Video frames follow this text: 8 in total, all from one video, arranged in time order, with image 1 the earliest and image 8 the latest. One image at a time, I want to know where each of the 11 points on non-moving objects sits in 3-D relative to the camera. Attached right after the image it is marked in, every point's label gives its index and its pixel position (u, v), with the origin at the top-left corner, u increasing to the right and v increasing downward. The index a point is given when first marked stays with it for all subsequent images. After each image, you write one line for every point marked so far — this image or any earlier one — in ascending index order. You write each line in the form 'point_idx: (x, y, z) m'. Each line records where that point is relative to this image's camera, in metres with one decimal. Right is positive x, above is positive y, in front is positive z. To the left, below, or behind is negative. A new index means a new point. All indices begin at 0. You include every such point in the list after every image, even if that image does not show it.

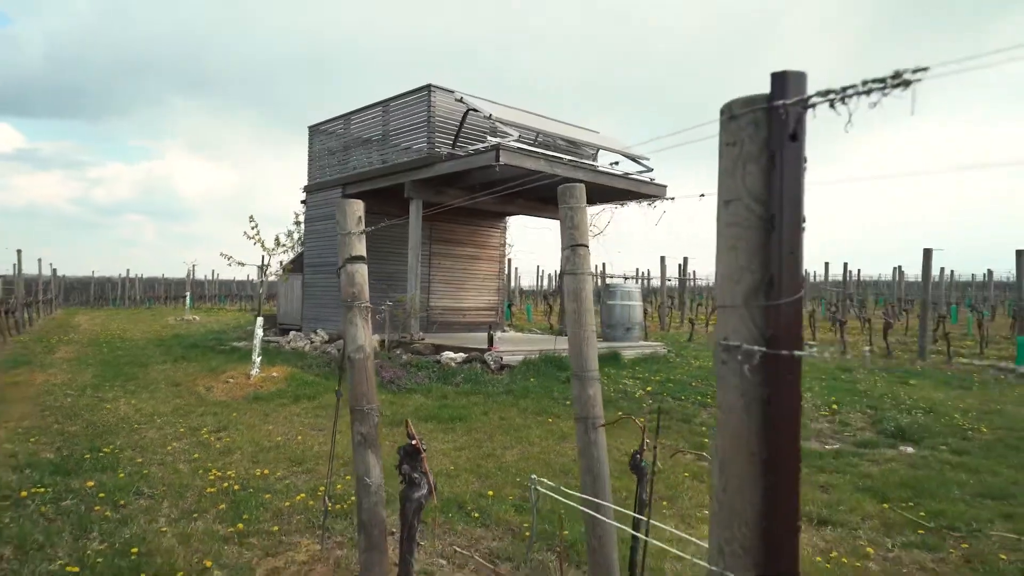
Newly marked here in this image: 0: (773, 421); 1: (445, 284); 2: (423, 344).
0: (+0.5, -0.3, +1.4) m
1: (-1.4, +0.1, +14.5) m
2: (-1.4, -0.9, +10.8) m
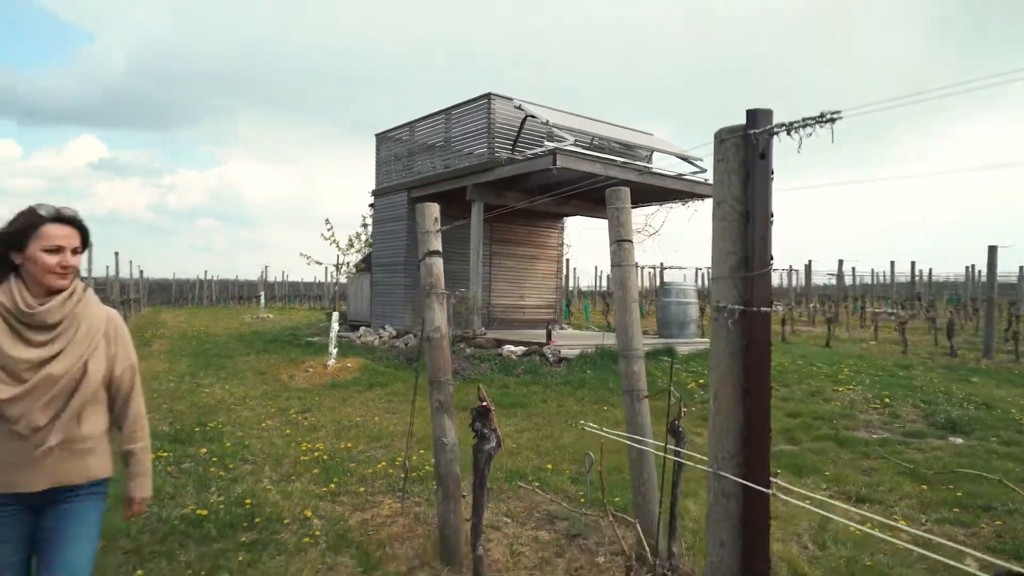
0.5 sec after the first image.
0: (+0.7, -0.2, +1.9) m
1: (-0.1, +0.1, +15.1) m
2: (-0.5, -0.8, +11.4) m
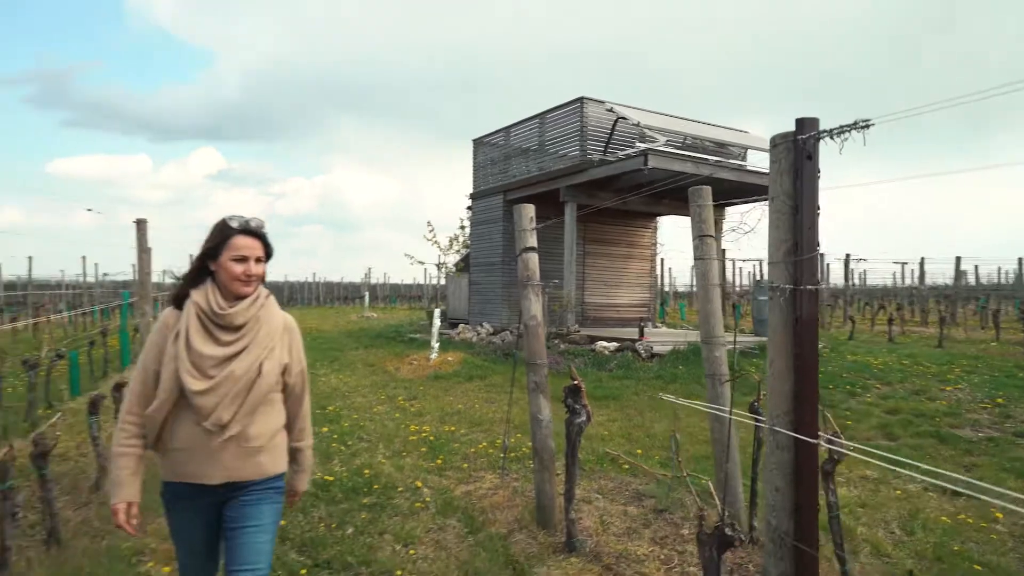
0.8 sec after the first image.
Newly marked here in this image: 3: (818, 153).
0: (+0.9, -0.2, +2.2) m
1: (+2.0, +0.2, +15.4) m
2: (+1.2, -0.8, +11.8) m
3: (+1.0, +0.4, +2.2) m
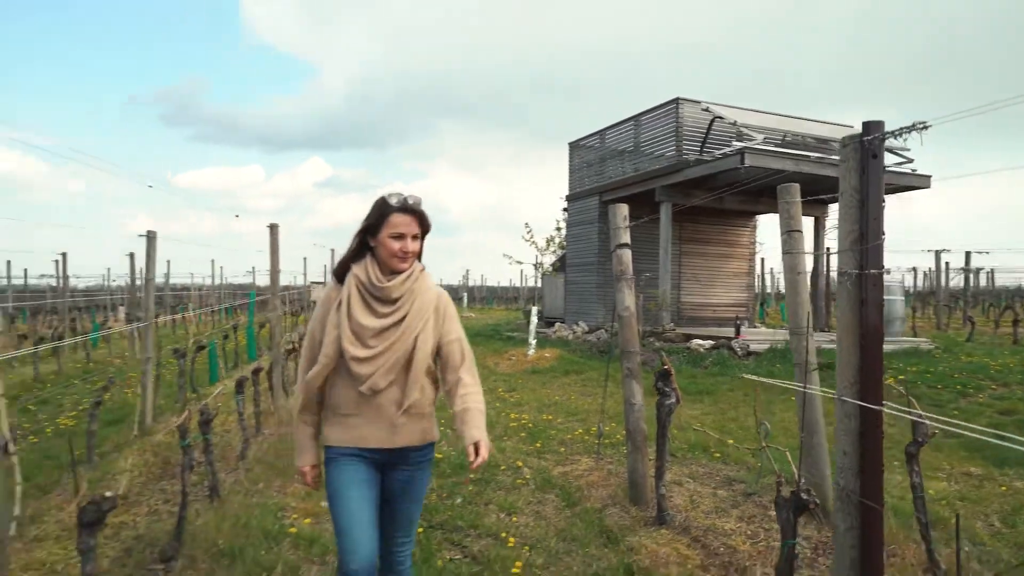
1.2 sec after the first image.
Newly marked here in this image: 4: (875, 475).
0: (+1.3, -0.1, +2.5) m
1: (+4.2, +0.2, +15.4) m
2: (+2.8, -0.8, +11.9) m
3: (+1.3, +0.5, +2.5) m
4: (+1.3, -0.6, +2.4) m
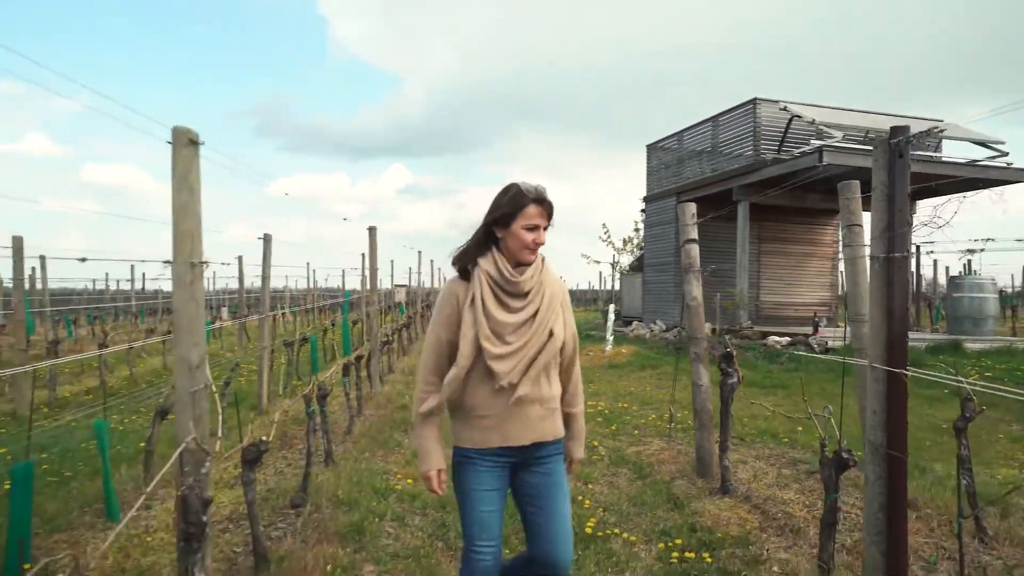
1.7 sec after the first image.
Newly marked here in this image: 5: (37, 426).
0: (+1.6, 0.0, +2.8) m
1: (+6.0, +0.2, +15.3) m
2: (+4.2, -0.7, +12.0) m
3: (+1.7, +0.6, +2.8) m
4: (+1.6, -0.6, +2.8) m
5: (-5.0, -1.4, +7.1) m
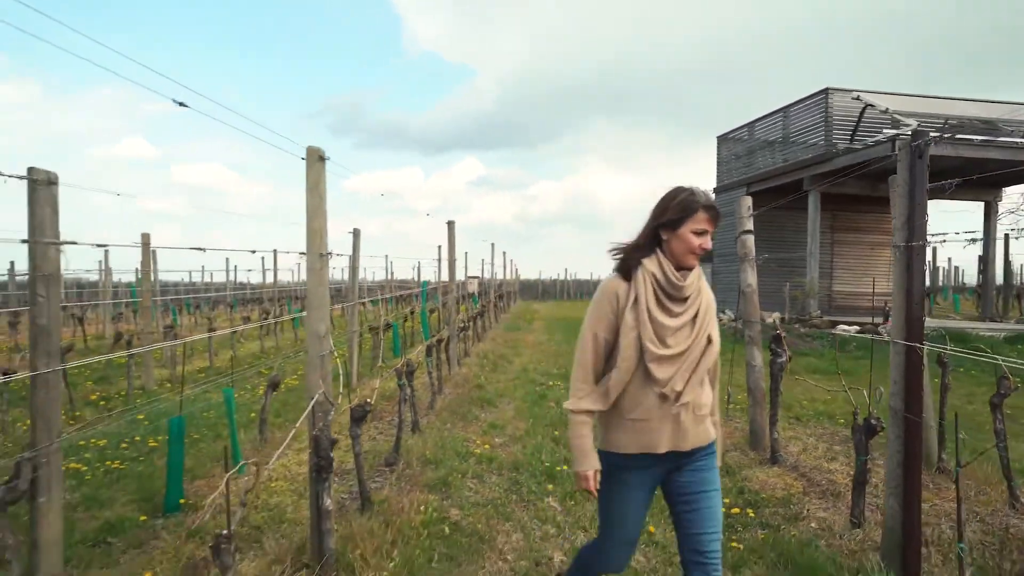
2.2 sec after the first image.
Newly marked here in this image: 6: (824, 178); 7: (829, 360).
0: (+1.9, 0.0, +3.2) m
1: (+7.6, +0.4, +15.2) m
2: (+5.5, -0.6, +12.1) m
3: (+2.0, +0.6, +3.2) m
4: (+1.9, -0.5, +3.2) m
5: (-4.2, -1.3, +8.2) m
6: (+6.1, +2.1, +13.2) m
7: (+4.6, -1.1, +9.8) m
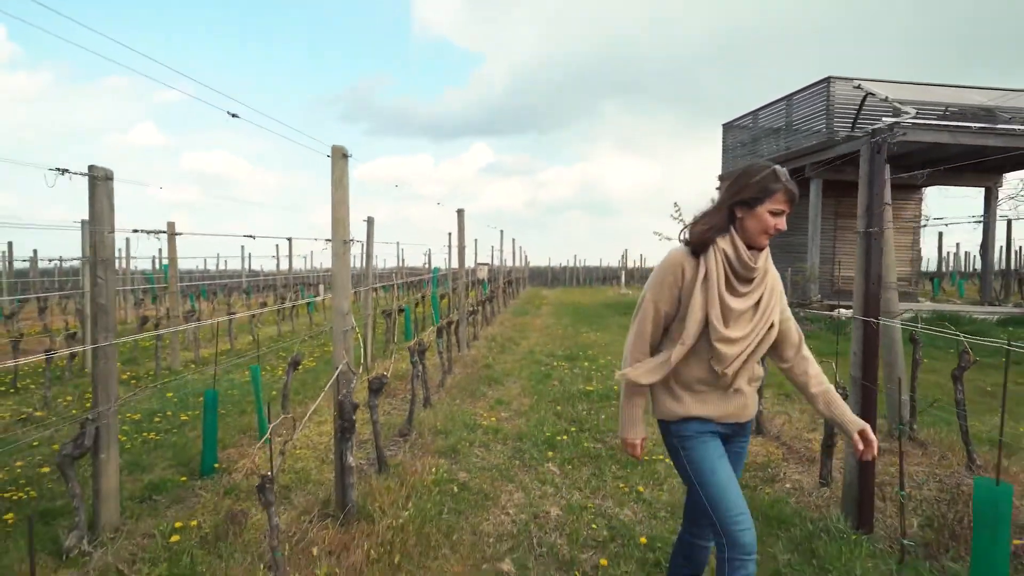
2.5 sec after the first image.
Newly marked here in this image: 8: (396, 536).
0: (+1.9, +0.1, +3.6) m
1: (+7.7, +0.7, +15.4) m
2: (+5.6, -0.3, +12.4) m
3: (+2.0, +0.7, +3.6) m
4: (+1.9, -0.4, +3.5) m
5: (-4.1, -1.1, +8.7) m
6: (+6.2, +2.4, +13.4) m
7: (+4.7, -0.8, +10.2) m
8: (-0.6, -1.3, +3.5) m
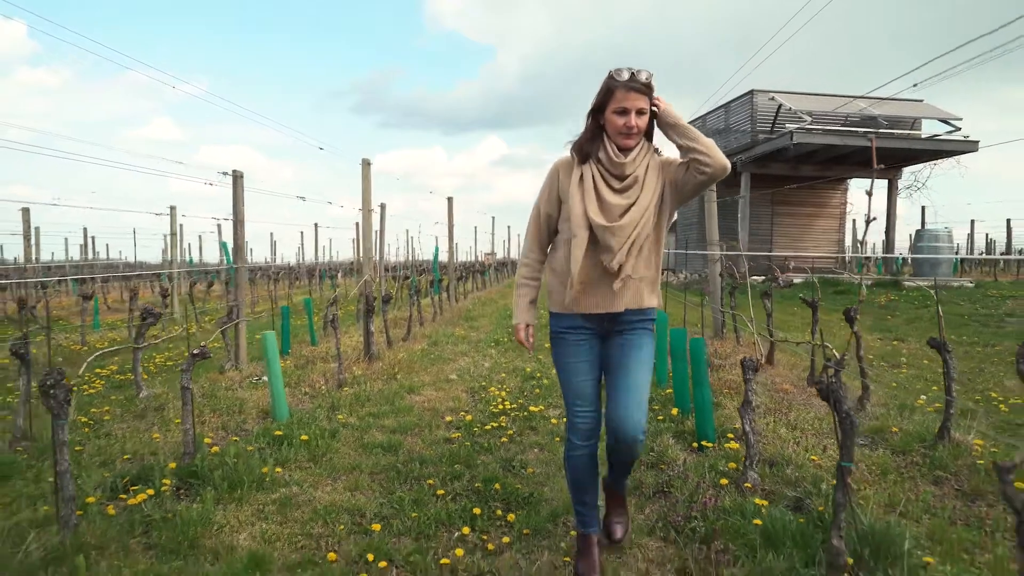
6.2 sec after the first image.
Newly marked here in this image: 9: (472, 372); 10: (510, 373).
0: (+1.4, +0.7, +6.7) m
1: (+7.4, +1.4, +18.4) m
2: (+5.3, +0.3, +15.5) m
3: (+1.4, +1.3, +6.6) m
4: (+1.3, +0.1, +6.6) m
5: (-4.5, -0.6, +11.9) m
6: (+5.9, +3.1, +16.4) m
7: (+4.3, -0.2, +13.2) m
8: (-1.1, -0.8, +6.6) m
9: (-0.4, -0.8, +6.7) m
10: (0.0, -0.9, +6.8) m
